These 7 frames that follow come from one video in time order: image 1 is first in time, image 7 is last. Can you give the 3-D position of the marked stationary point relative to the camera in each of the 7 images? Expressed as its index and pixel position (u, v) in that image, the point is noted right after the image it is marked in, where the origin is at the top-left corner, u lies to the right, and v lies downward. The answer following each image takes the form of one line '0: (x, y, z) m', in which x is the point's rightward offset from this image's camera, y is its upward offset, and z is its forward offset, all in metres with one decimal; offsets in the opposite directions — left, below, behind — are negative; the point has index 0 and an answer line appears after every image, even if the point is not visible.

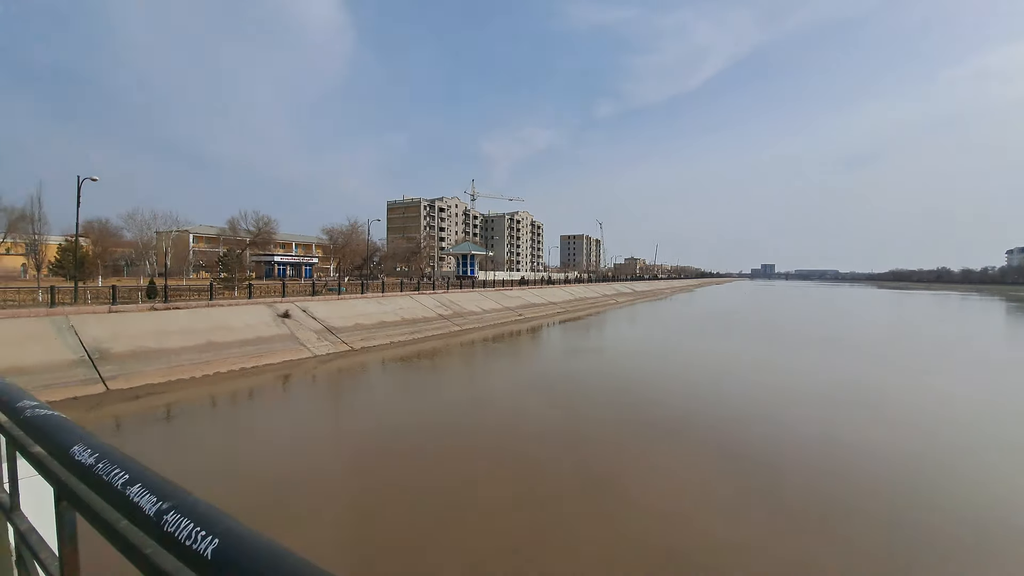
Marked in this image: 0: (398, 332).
0: (-5.2, -2.0, +19.4) m
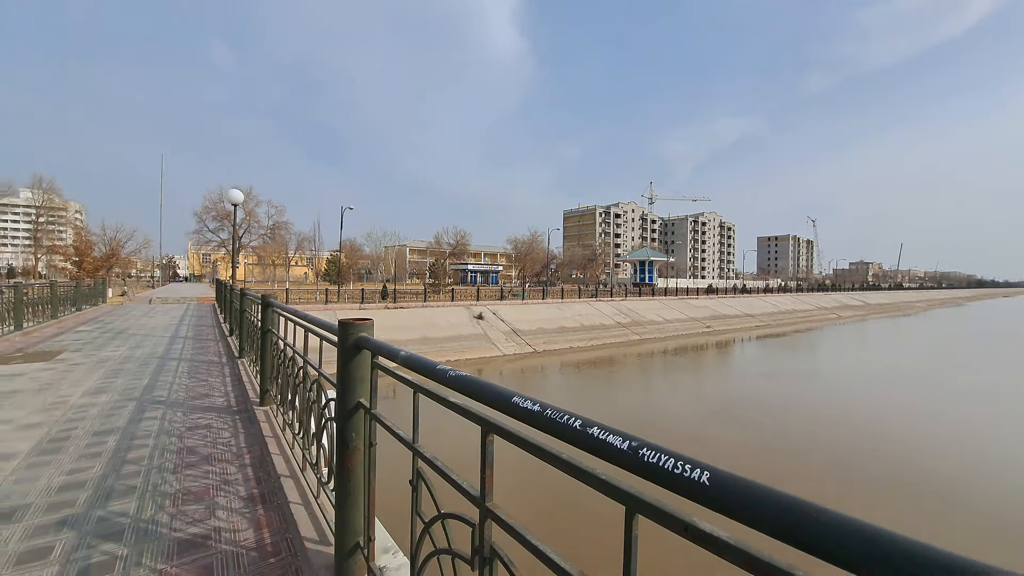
0: (+3.0, -2.3, +19.9) m
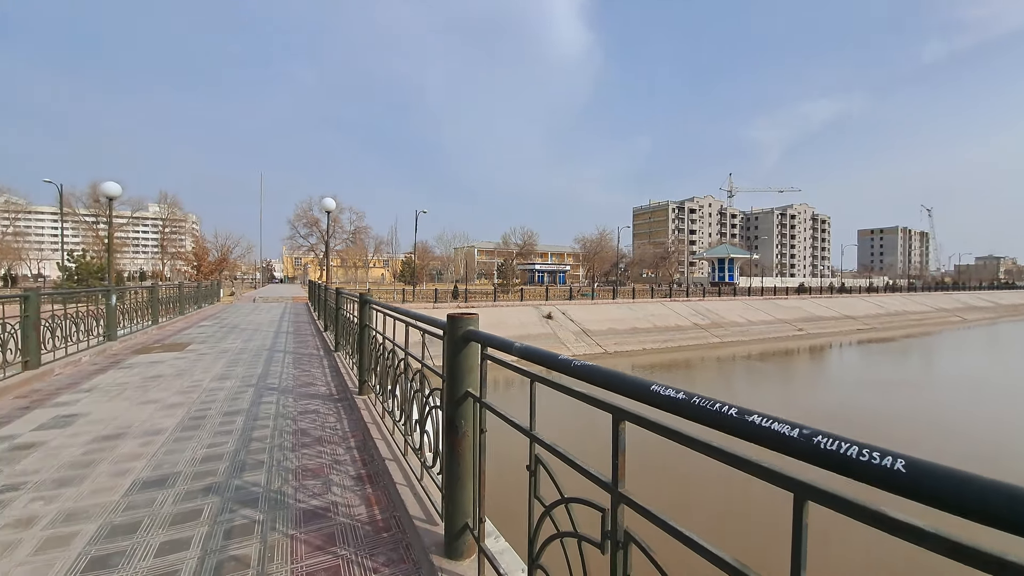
0: (+6.2, -2.3, +19.3) m
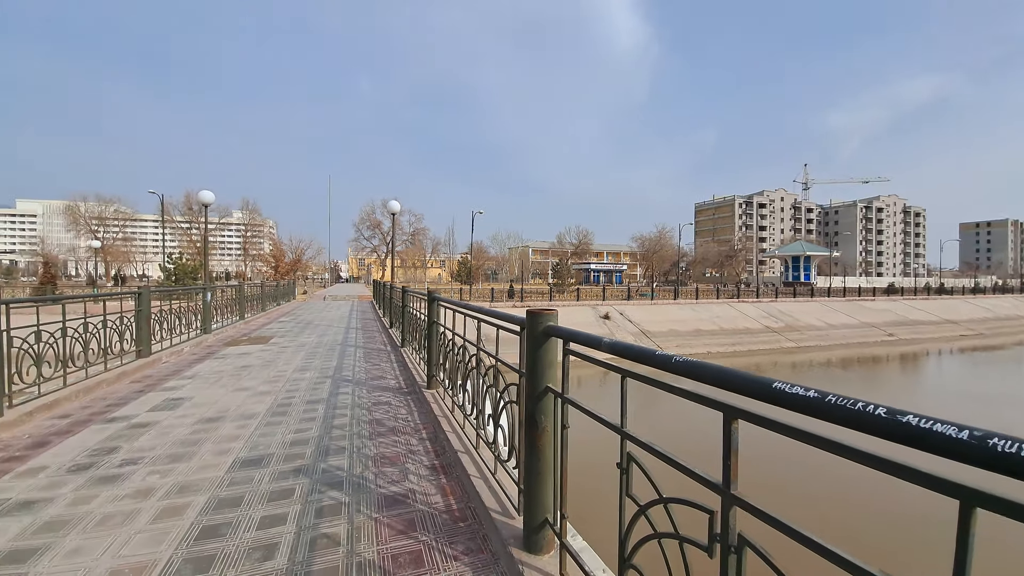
0: (+8.7, -2.3, +18.3) m
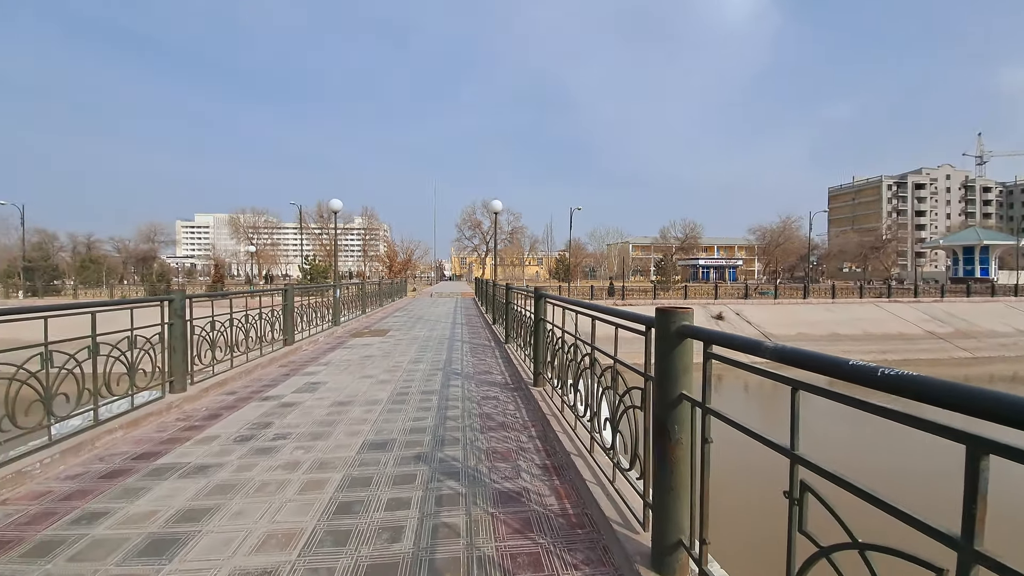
0: (+12.7, -2.2, +15.8) m
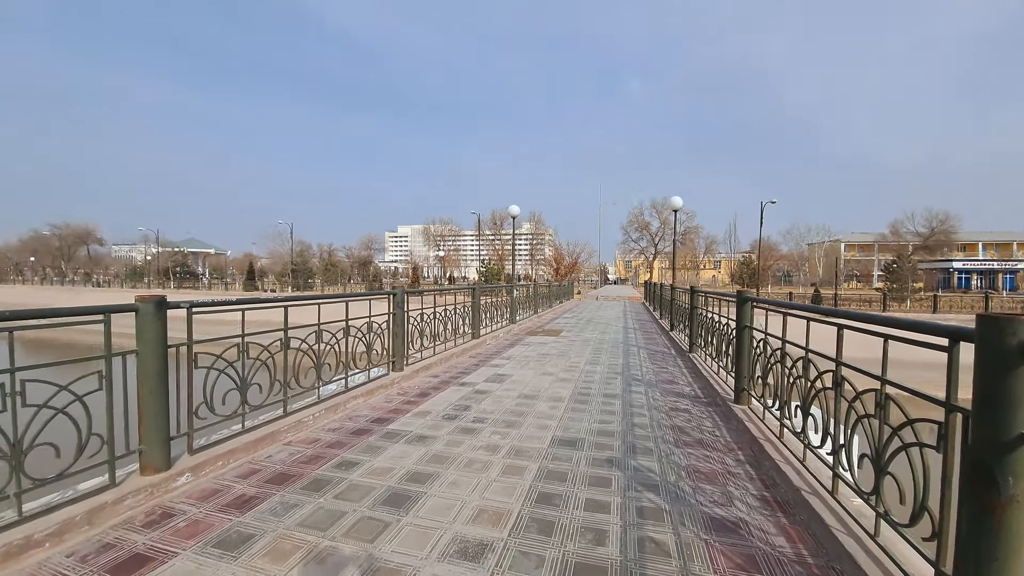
0: (+17.8, -2.6, +9.9) m
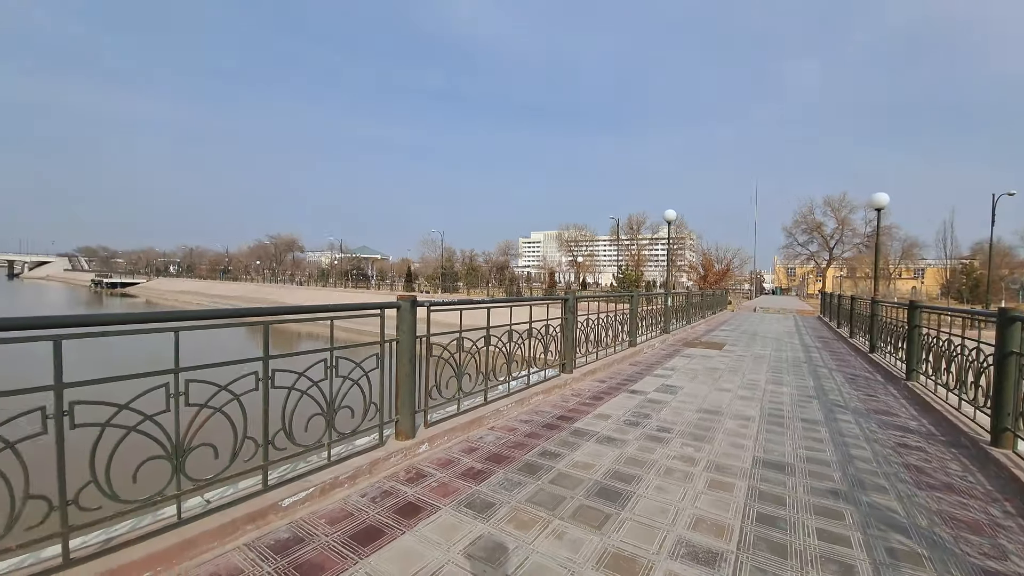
0: (+20.4, -3.2, +4.1) m
